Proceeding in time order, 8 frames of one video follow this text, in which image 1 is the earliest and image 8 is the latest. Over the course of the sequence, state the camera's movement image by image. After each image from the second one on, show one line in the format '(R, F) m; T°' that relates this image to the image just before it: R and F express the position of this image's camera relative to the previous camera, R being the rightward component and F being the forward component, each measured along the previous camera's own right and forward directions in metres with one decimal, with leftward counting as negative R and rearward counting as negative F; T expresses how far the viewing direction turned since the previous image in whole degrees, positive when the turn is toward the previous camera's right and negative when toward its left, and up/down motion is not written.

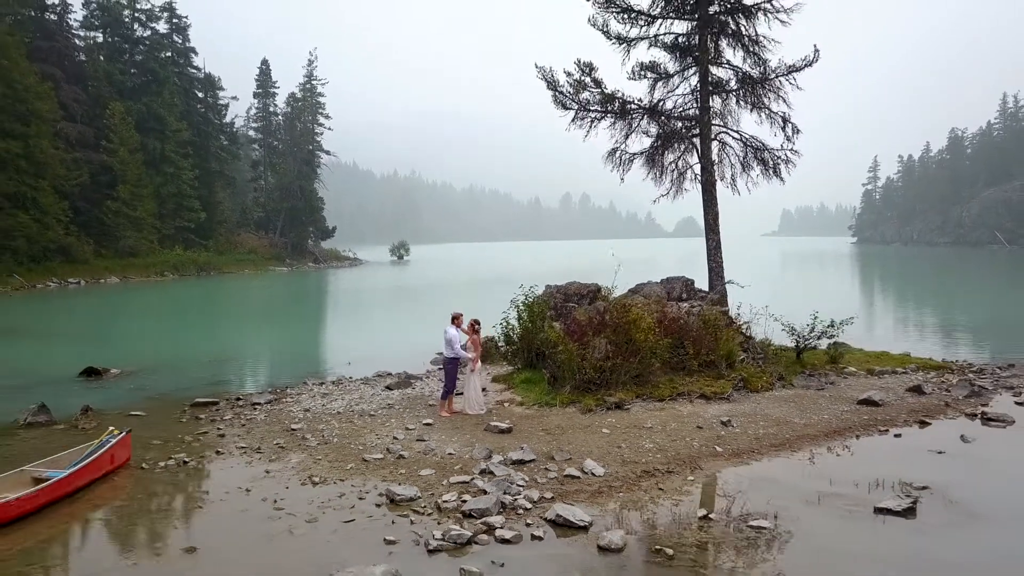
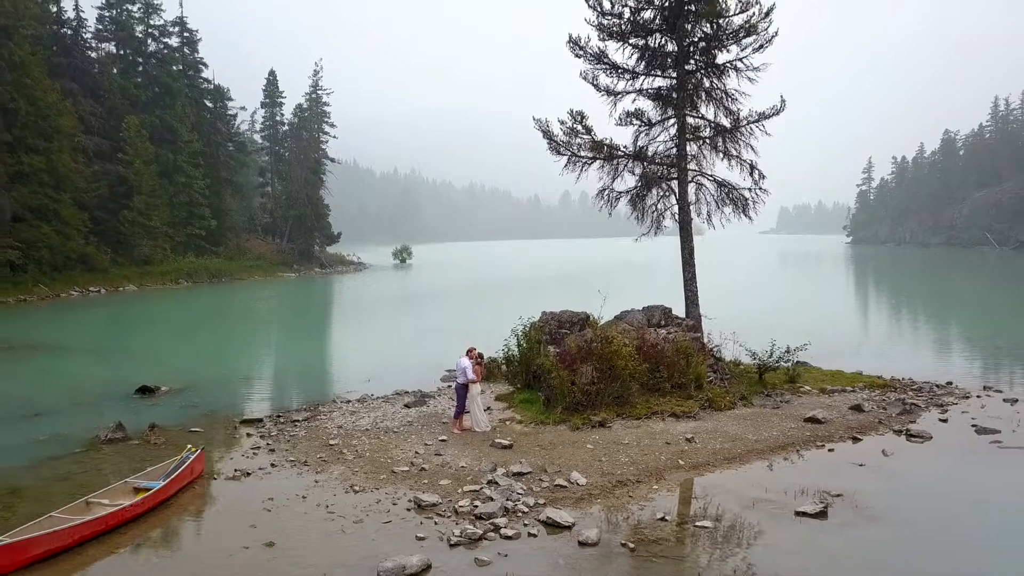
(0.0, -1.3) m; 0°
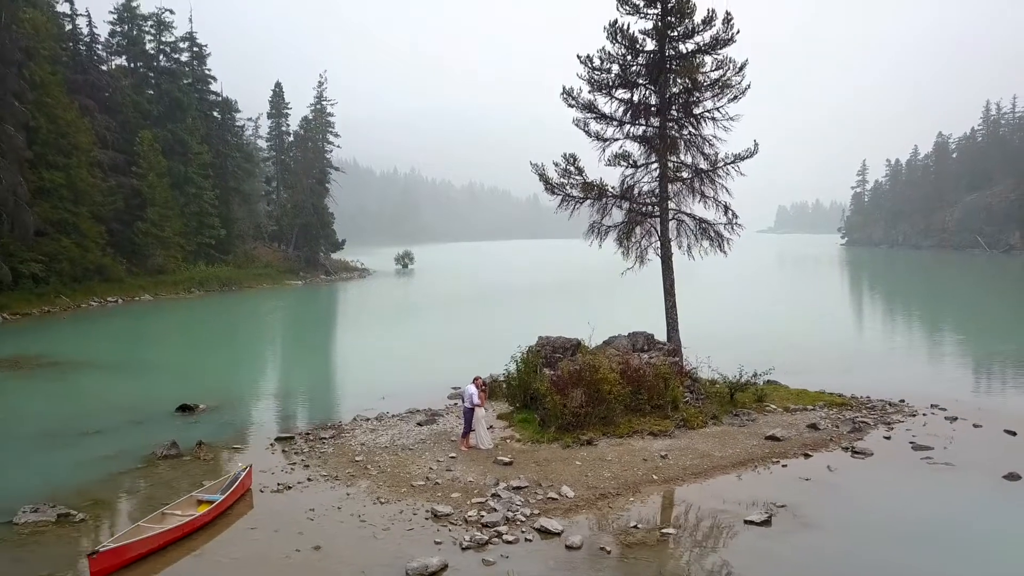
(0.0, -1.3) m; 0°
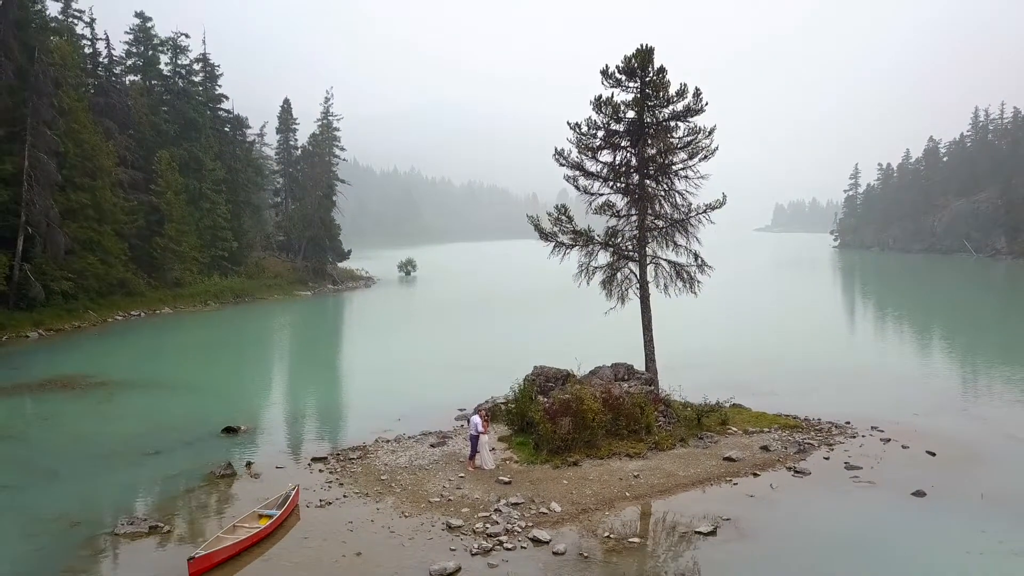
(0.0, -1.9) m; 0°
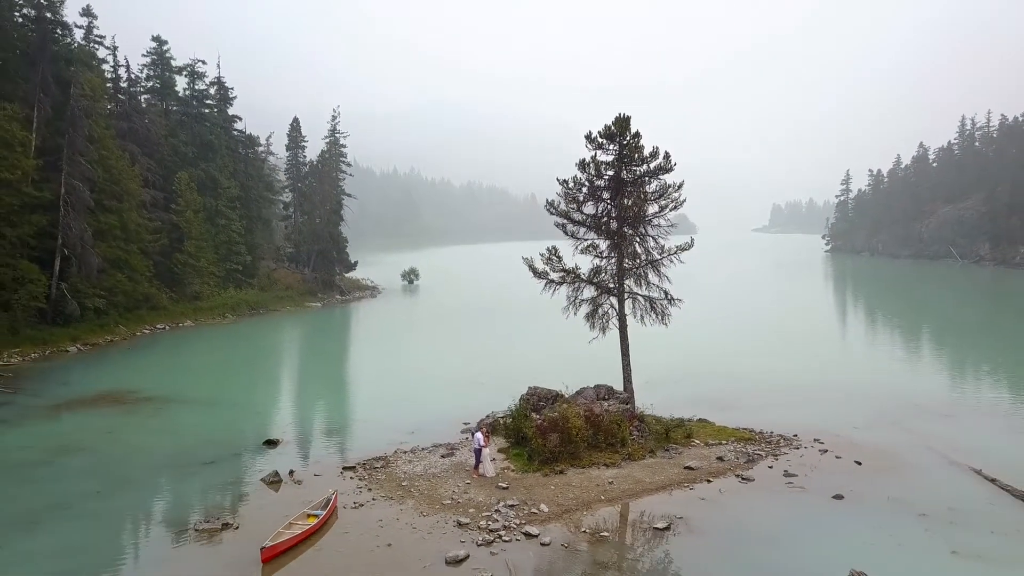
(+0.1, -2.4) m; 0°
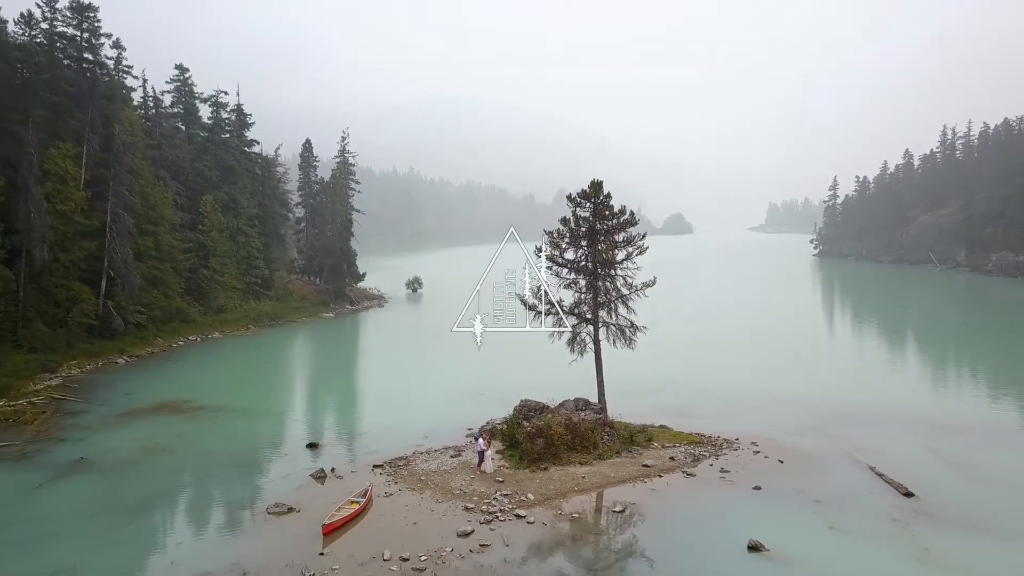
(+0.1, -3.8) m; 0°
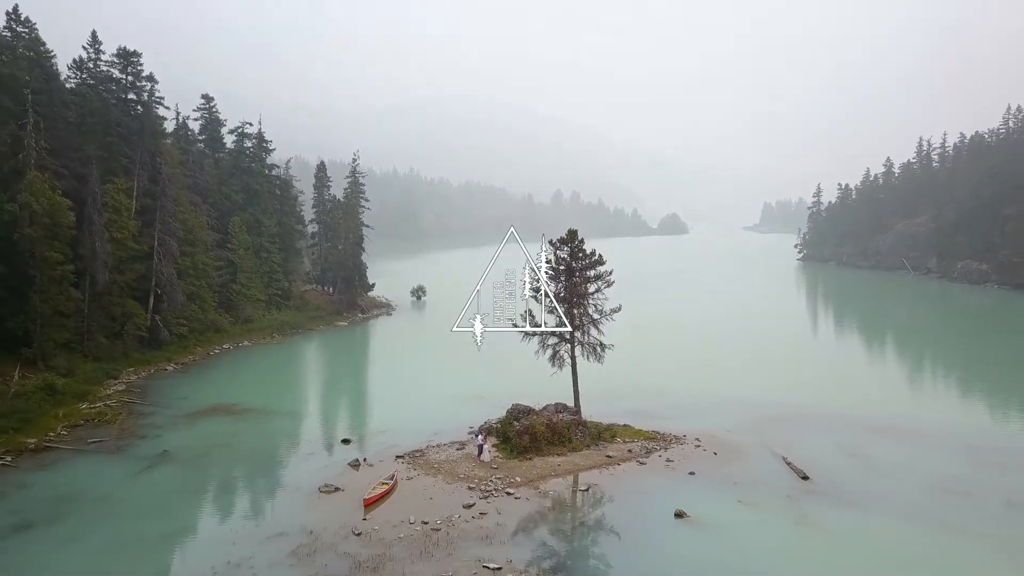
(+0.3, -5.1) m; 0°
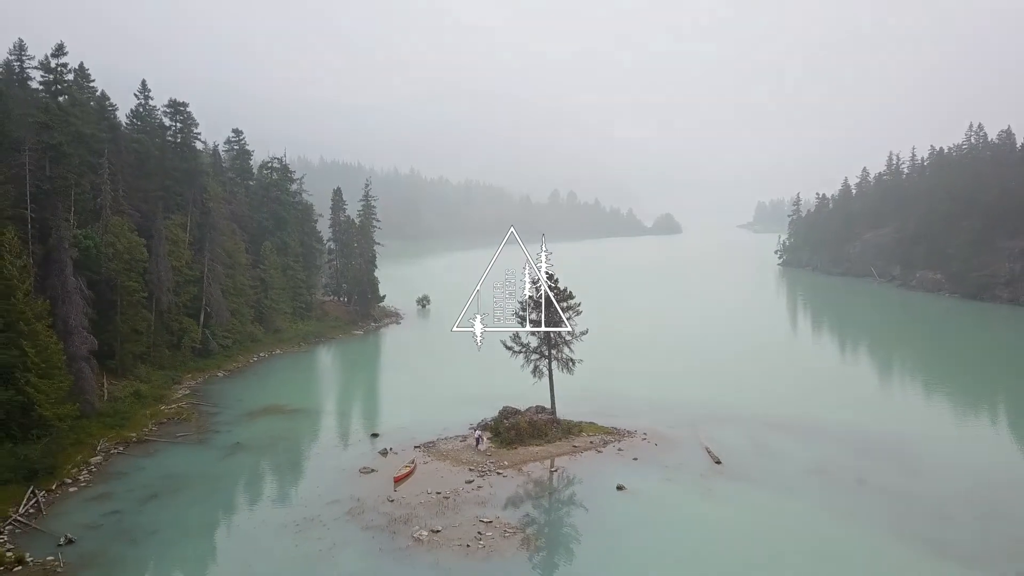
(+0.5, -7.4) m; 0°
